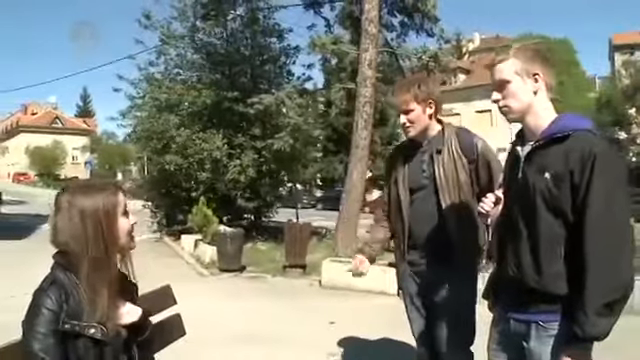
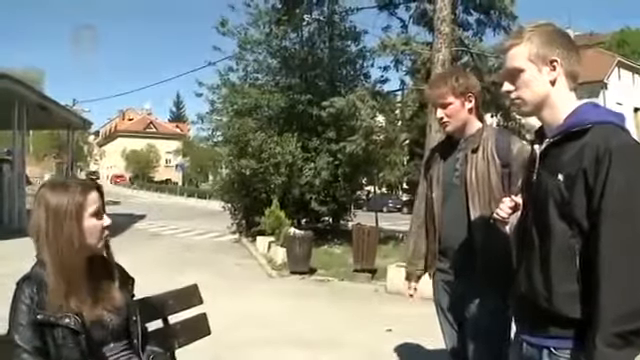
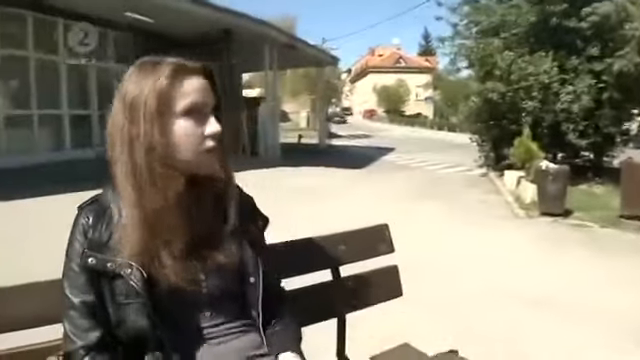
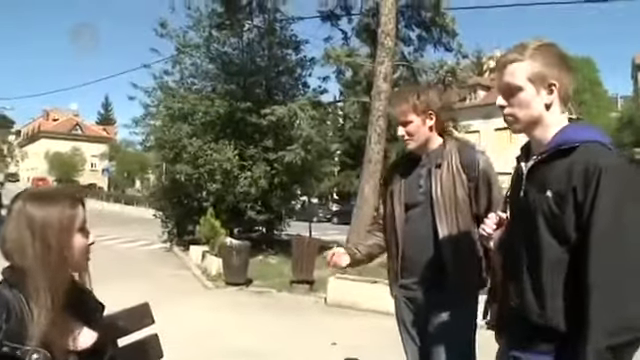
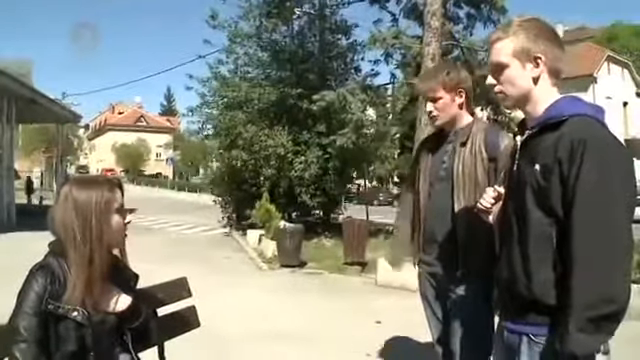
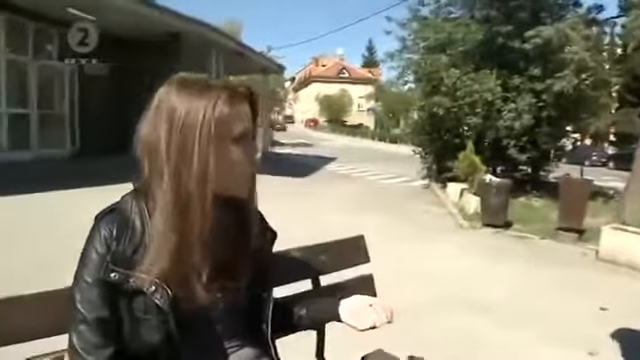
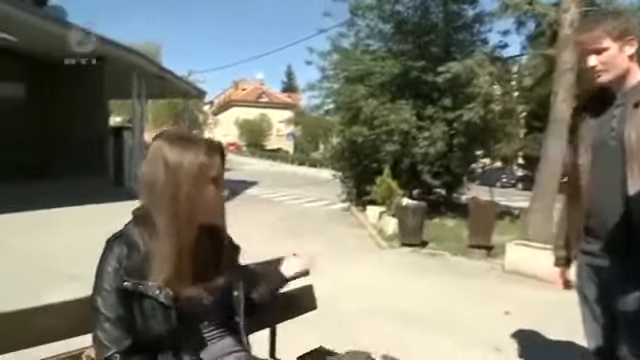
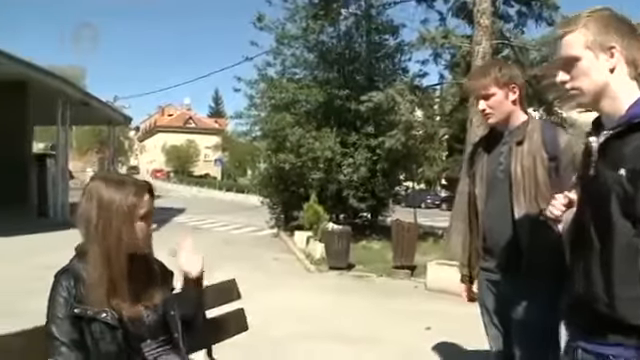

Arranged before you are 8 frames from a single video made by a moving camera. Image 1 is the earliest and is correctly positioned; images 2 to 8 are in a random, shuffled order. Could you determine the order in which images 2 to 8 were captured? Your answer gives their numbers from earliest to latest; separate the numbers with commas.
4, 5, 2, 8, 7, 6, 3
